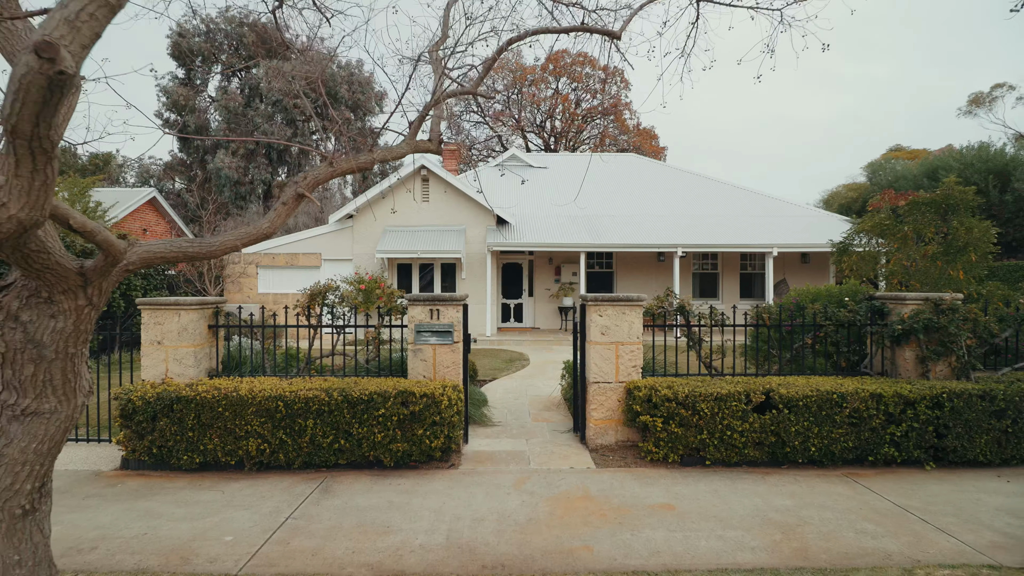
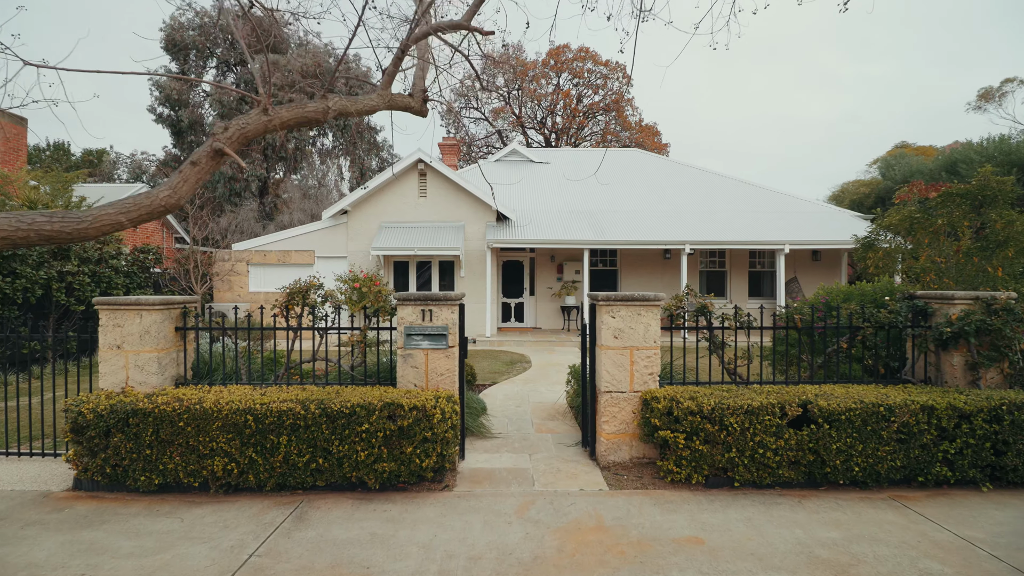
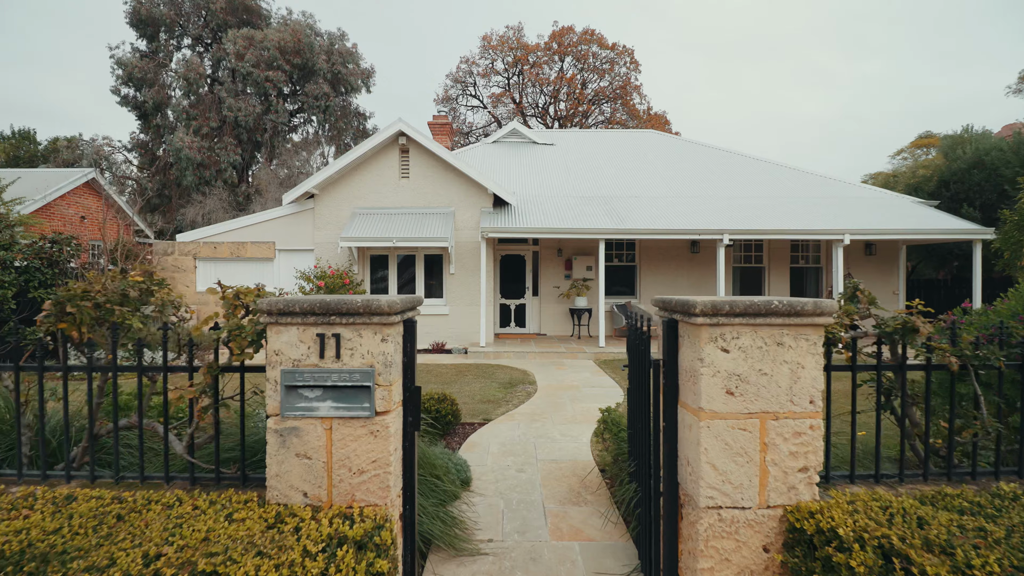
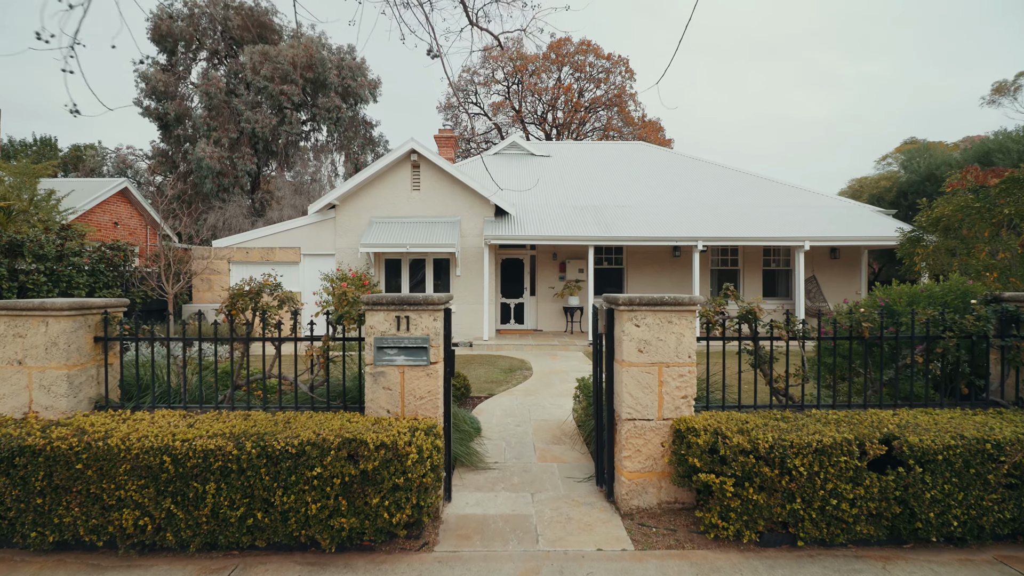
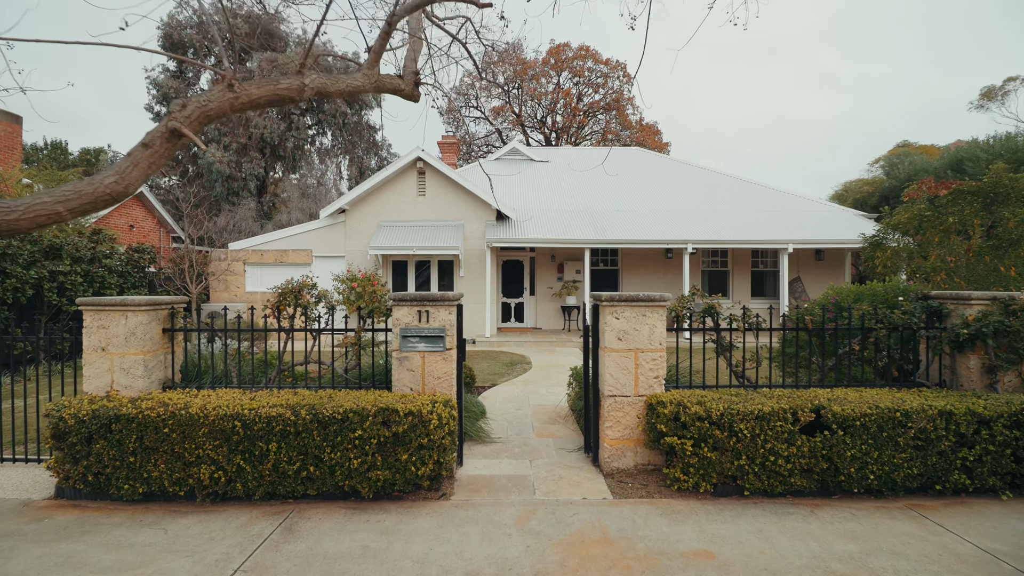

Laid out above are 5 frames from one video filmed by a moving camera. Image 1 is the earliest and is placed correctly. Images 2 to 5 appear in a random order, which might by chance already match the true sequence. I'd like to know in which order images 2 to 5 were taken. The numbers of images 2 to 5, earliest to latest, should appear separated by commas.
2, 5, 4, 3
